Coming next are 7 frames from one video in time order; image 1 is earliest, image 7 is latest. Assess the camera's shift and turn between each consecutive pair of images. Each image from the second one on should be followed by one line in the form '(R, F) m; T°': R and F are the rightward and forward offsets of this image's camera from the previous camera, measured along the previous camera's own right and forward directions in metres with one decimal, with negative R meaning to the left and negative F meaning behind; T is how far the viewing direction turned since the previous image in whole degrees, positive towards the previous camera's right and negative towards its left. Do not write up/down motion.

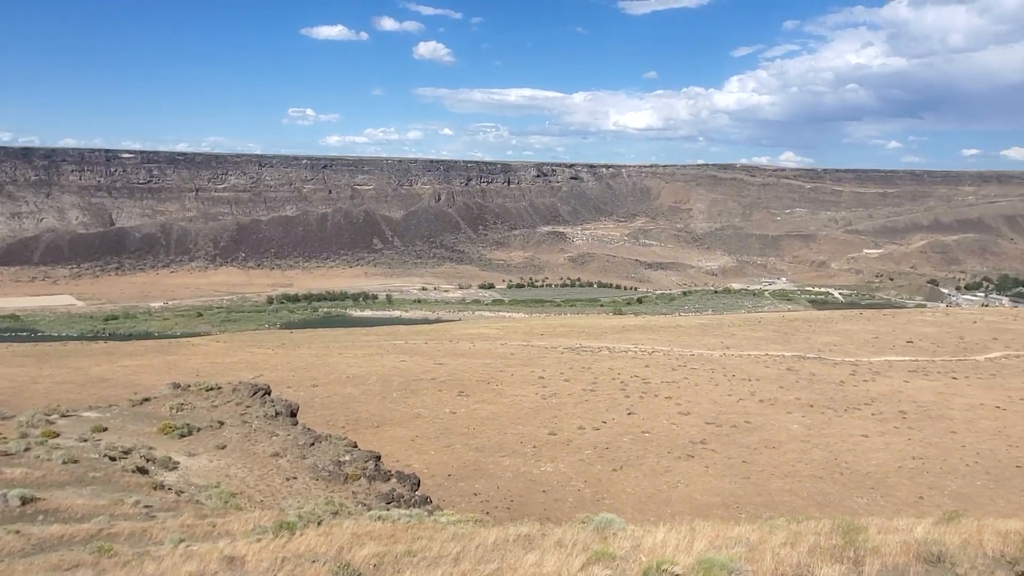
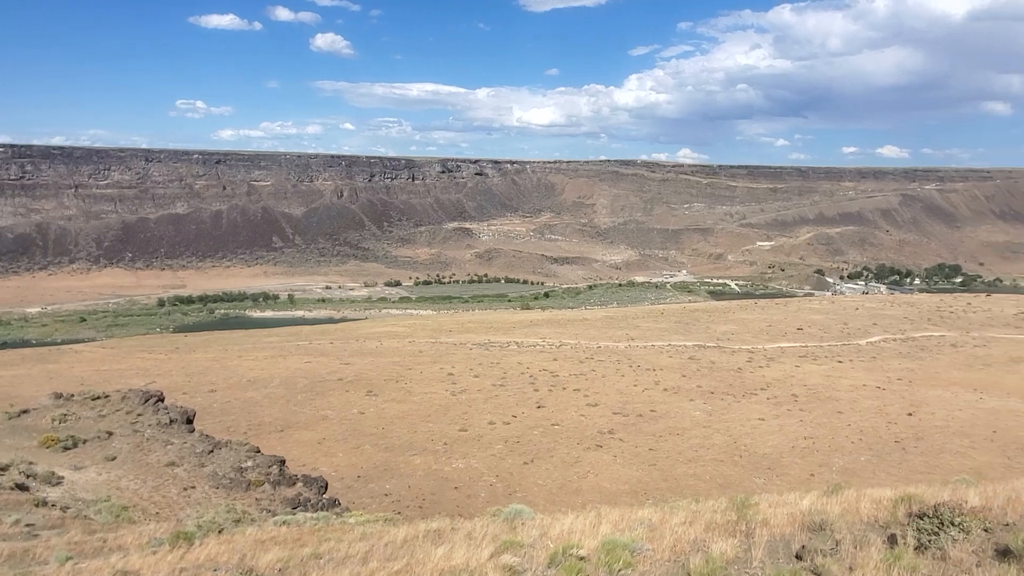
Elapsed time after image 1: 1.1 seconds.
(0.0, +0.8) m; +9°
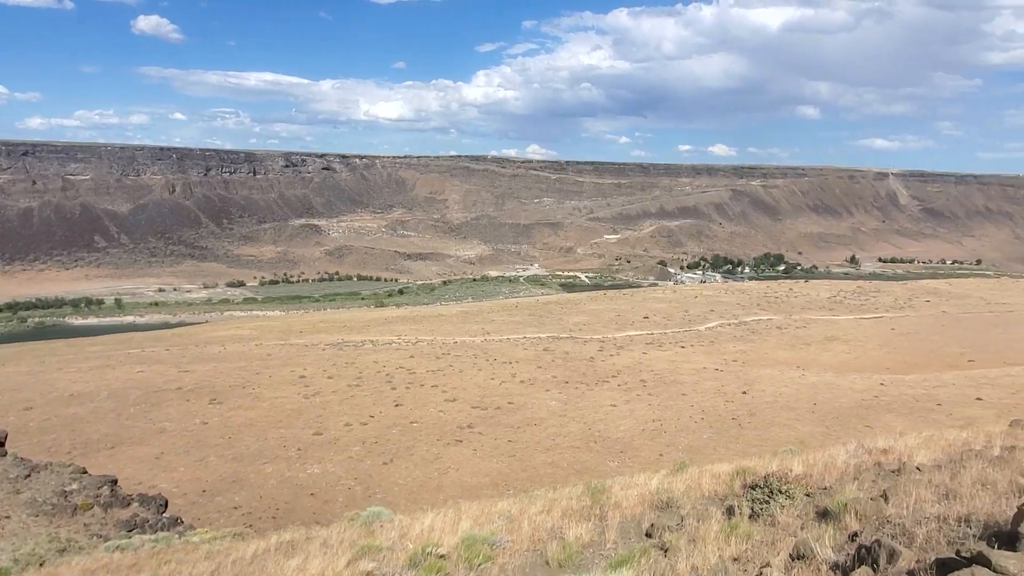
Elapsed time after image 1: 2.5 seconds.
(+0.1, +1.0) m; +14°
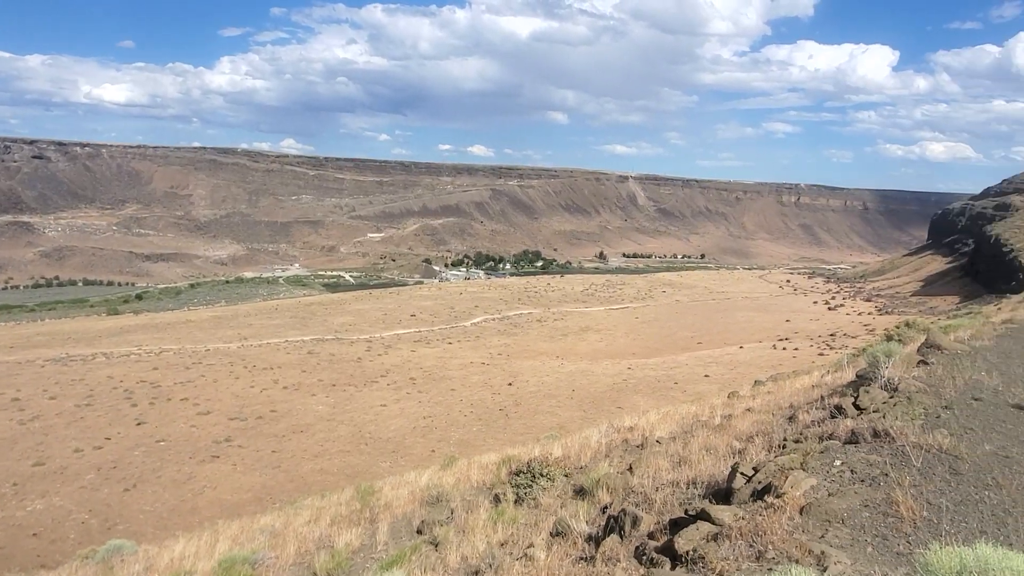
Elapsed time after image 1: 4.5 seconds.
(+0.1, +1.0) m; +22°
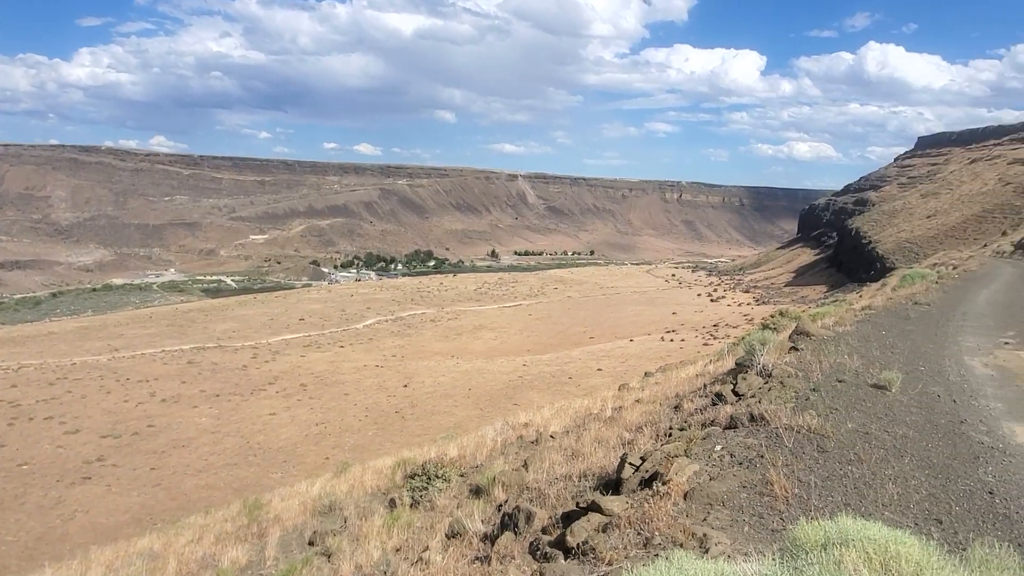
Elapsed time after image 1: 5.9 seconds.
(0.0, +0.3) m; +10°
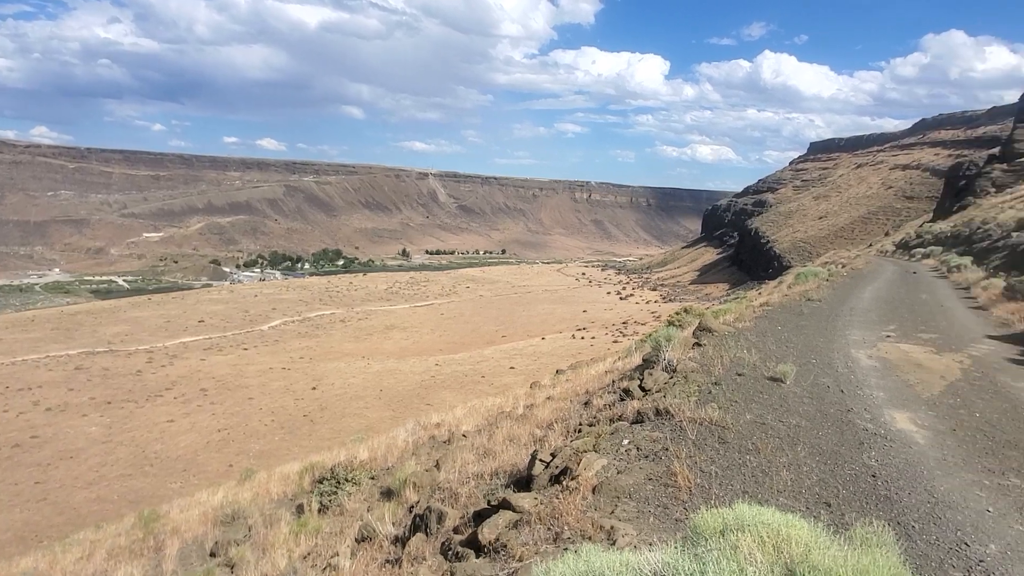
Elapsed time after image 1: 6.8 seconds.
(0.0, +0.2) m; +8°
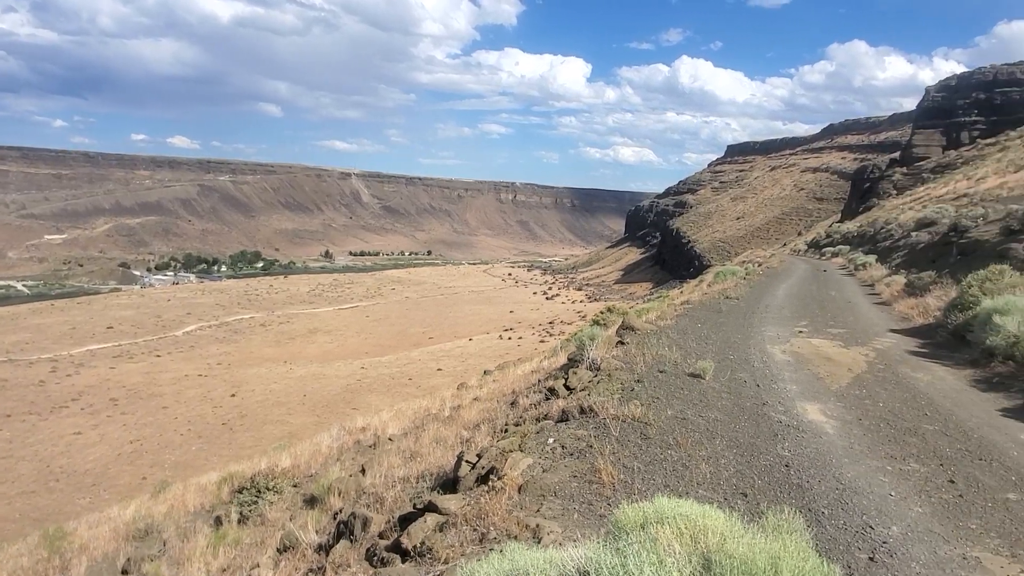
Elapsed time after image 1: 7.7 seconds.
(0.0, +0.2) m; +7°
